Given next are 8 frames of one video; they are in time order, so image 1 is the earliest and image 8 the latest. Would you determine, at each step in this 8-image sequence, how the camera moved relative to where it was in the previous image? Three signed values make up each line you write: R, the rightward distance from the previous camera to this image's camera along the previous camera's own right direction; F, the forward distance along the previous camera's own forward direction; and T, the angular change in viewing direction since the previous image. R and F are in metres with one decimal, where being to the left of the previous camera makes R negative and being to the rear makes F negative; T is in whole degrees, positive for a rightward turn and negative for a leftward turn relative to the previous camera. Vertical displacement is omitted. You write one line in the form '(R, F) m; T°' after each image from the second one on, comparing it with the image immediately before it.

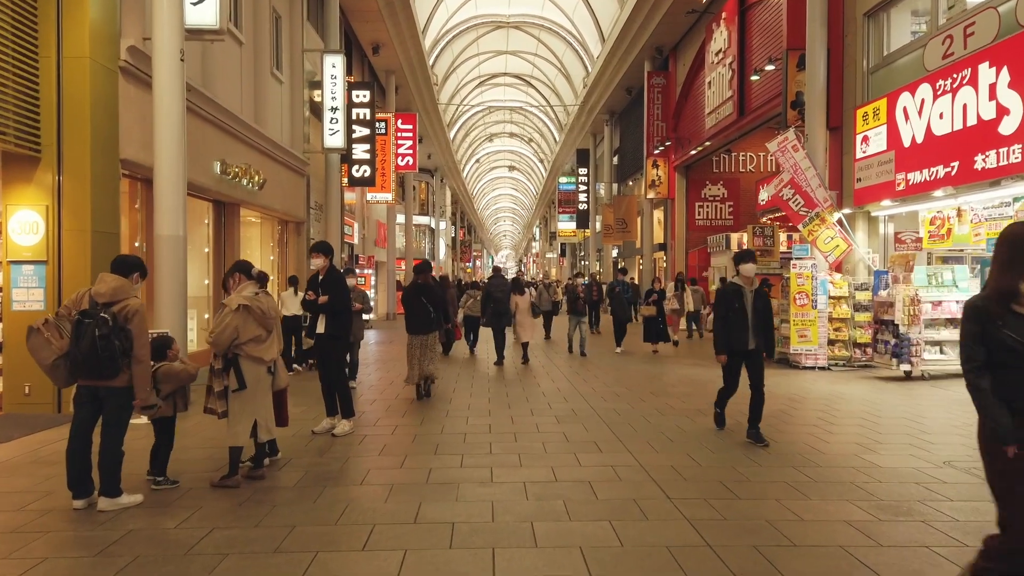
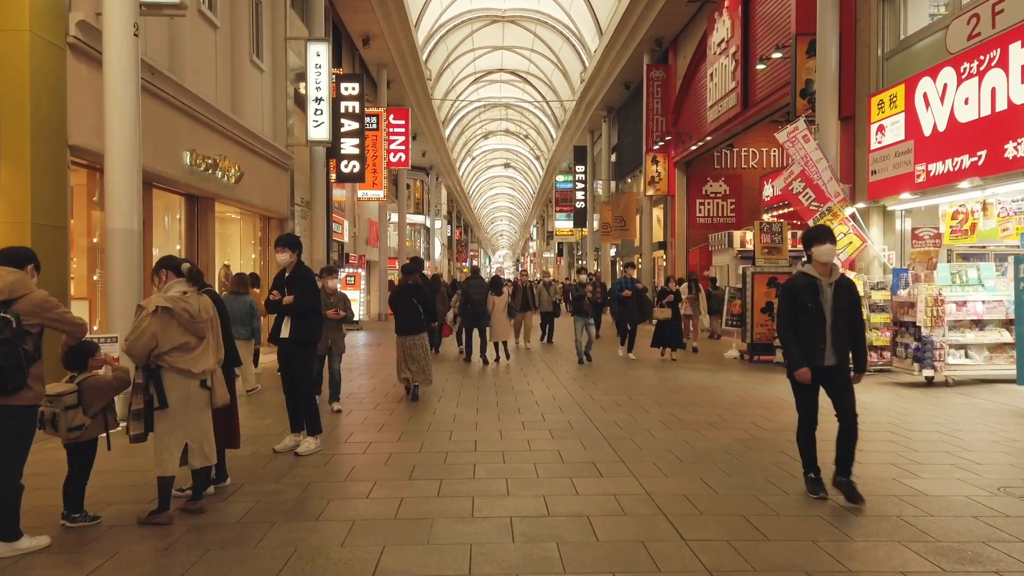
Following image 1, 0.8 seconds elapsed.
(+0.1, +0.7) m; 0°
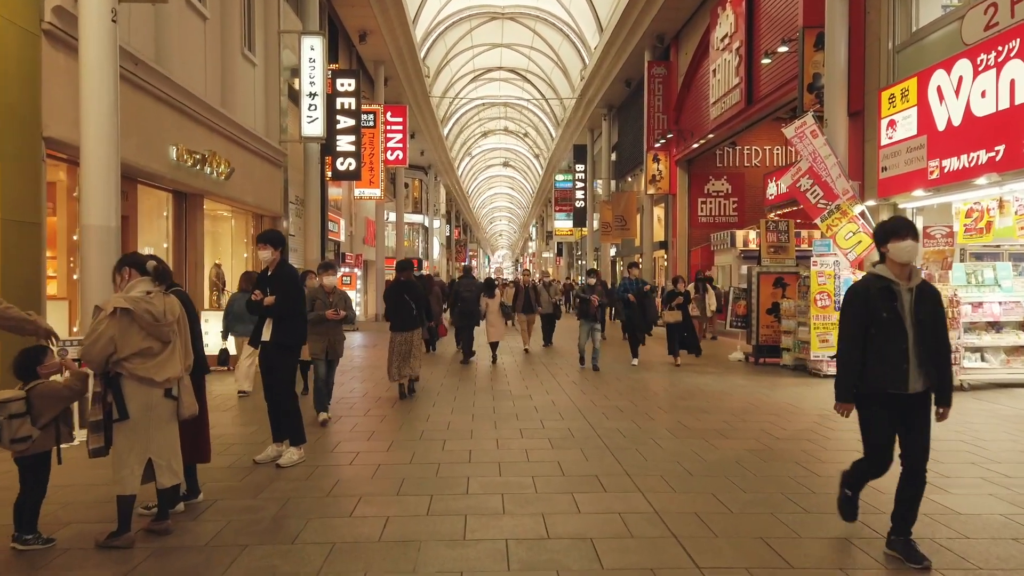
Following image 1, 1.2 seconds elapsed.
(0.0, +0.3) m; 0°
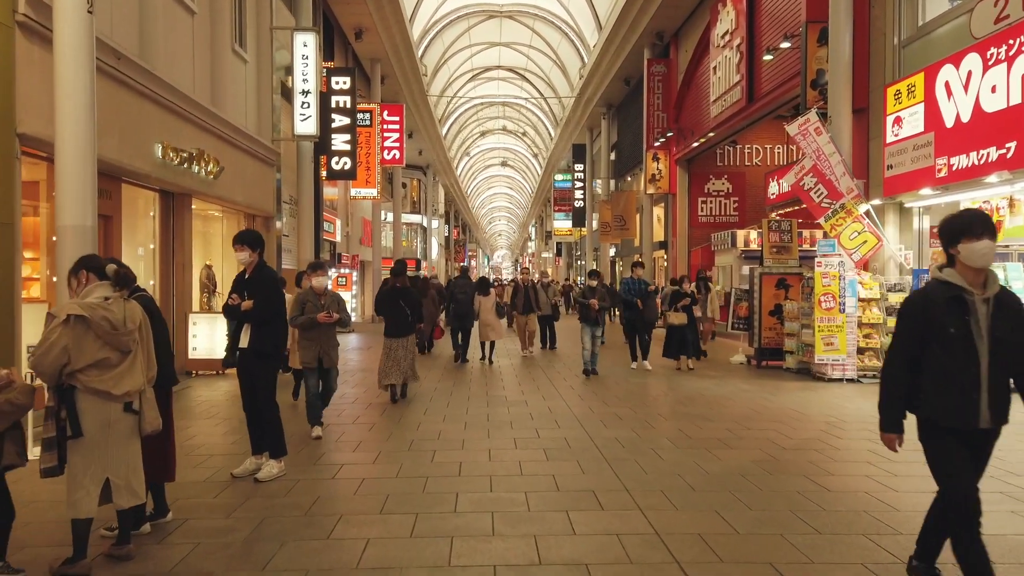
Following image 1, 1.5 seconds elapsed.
(0.0, +0.3) m; 0°
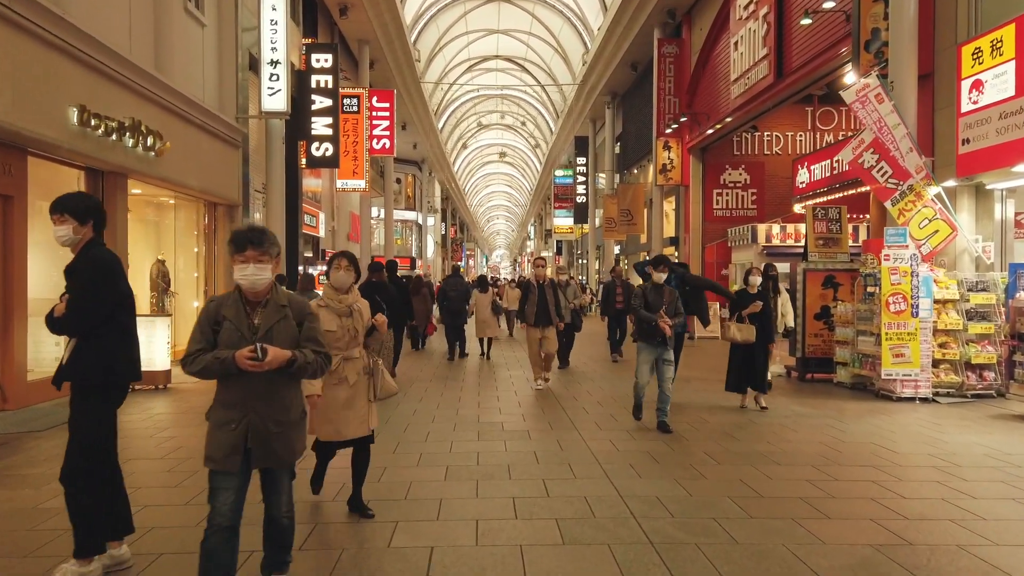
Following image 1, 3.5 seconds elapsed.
(0.0, +1.7) m; 0°
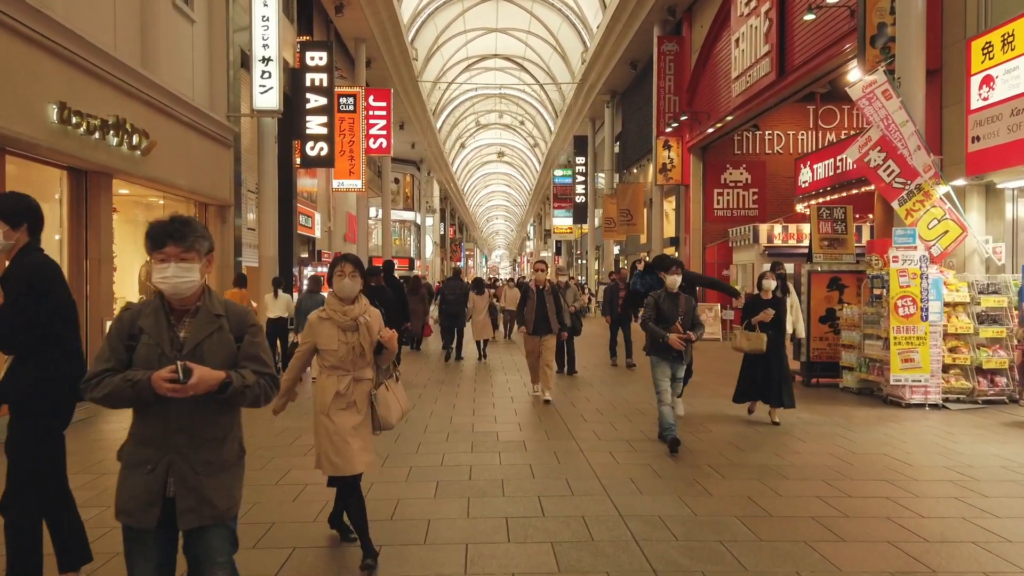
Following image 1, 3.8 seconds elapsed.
(0.0, +0.2) m; 0°
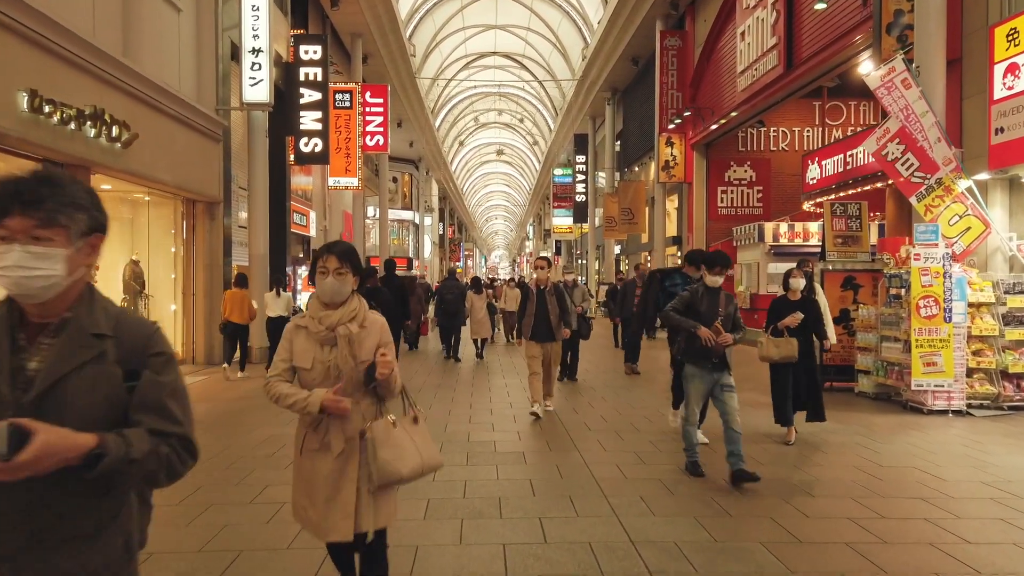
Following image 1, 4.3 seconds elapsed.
(0.0, +0.4) m; 0°
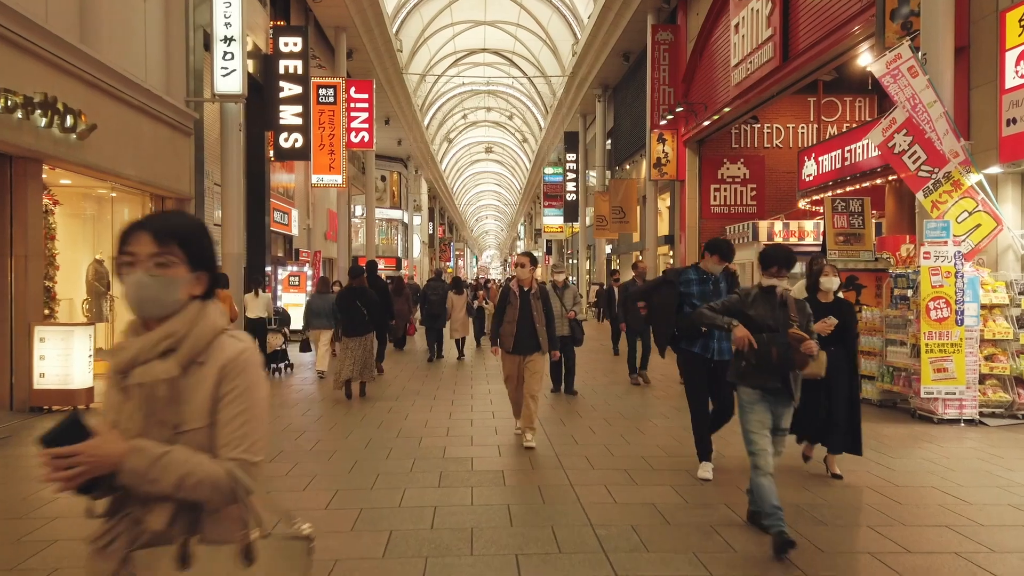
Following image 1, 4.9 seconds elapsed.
(+0.1, +0.5) m; +1°
